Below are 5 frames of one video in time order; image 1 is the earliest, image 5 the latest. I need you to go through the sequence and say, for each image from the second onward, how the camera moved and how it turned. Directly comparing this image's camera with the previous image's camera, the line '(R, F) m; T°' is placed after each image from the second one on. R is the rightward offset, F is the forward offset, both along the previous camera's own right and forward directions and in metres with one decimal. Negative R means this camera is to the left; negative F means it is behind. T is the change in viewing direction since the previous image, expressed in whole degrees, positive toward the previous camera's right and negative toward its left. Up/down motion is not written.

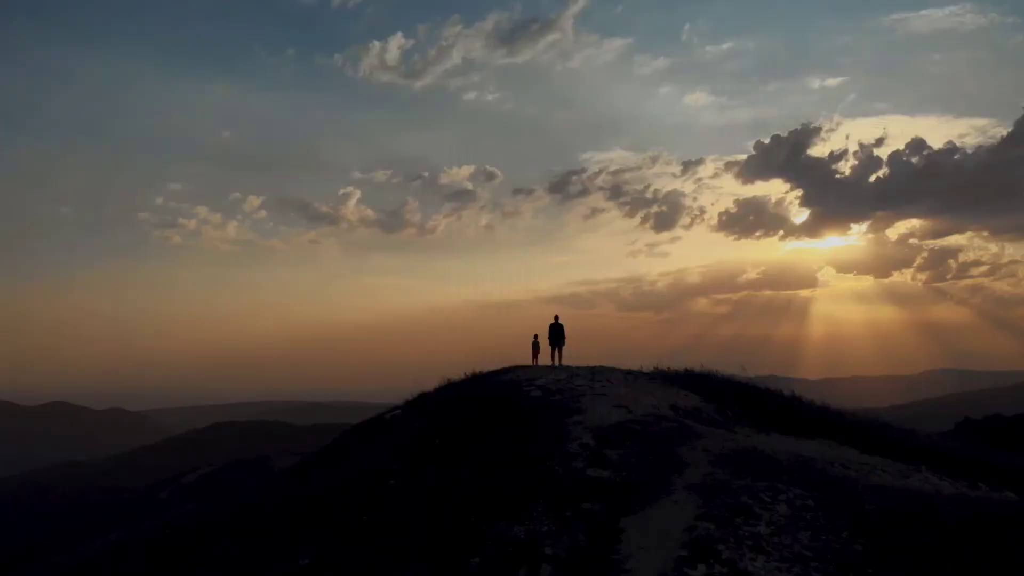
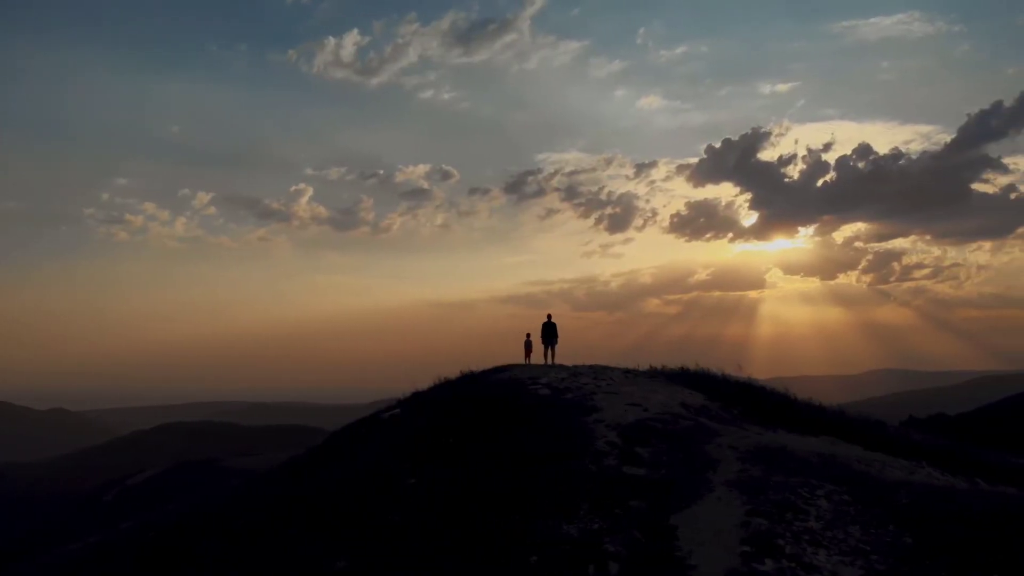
(-1.4, 0.0) m; +3°
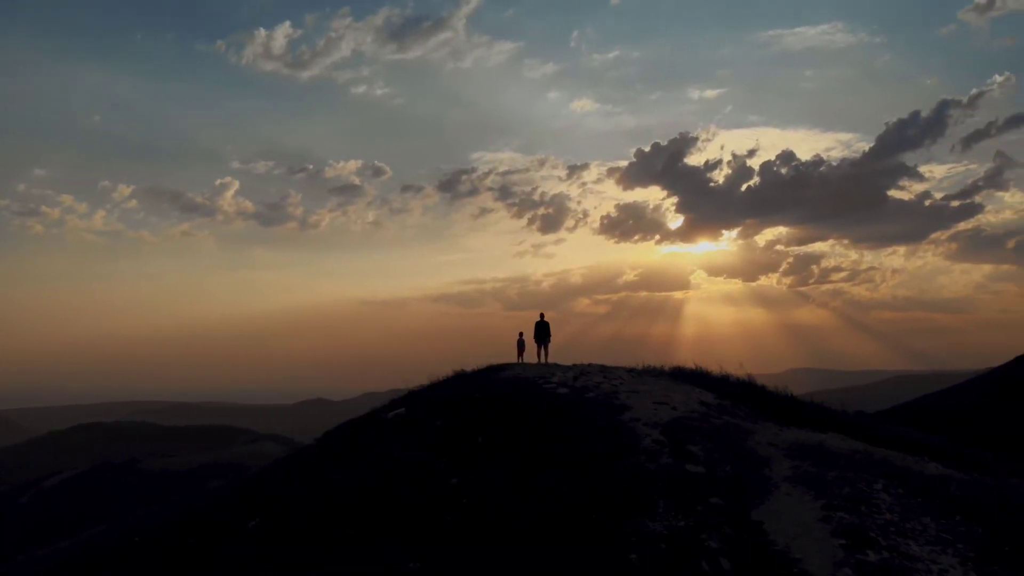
(-2.3, 0.0) m; +5°
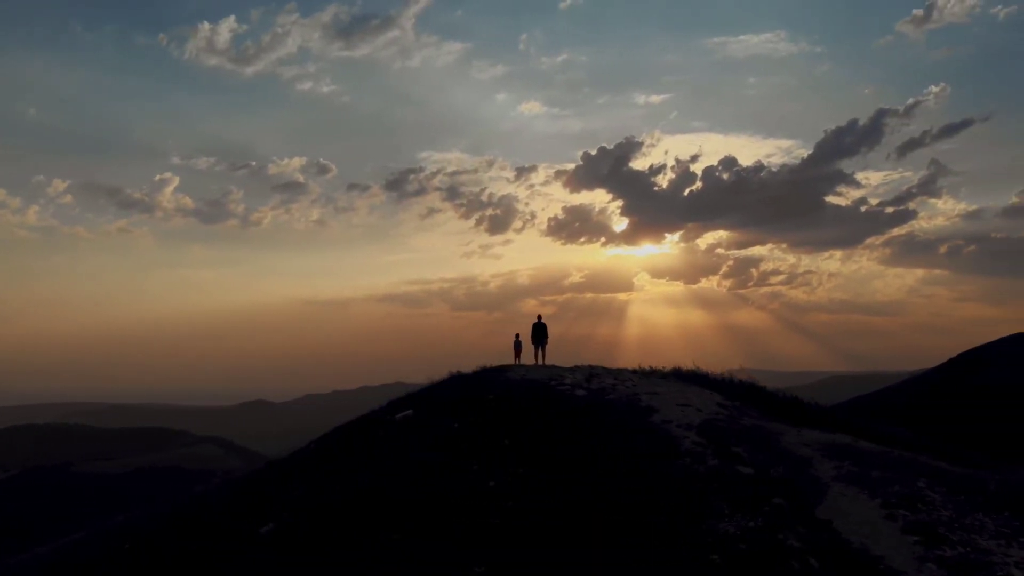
(-1.9, -0.1) m; +4°
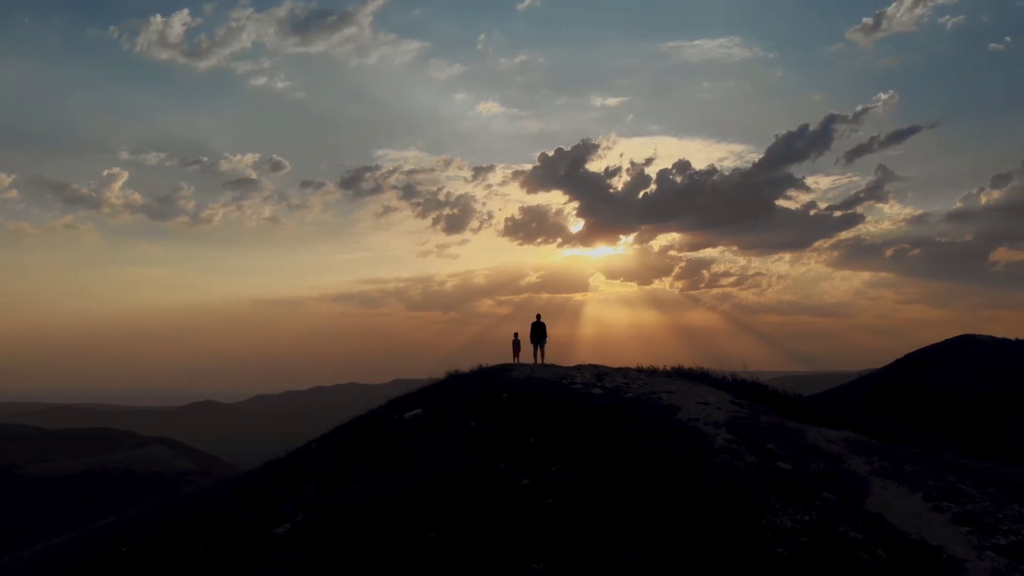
(-1.7, -0.2) m; +3°
